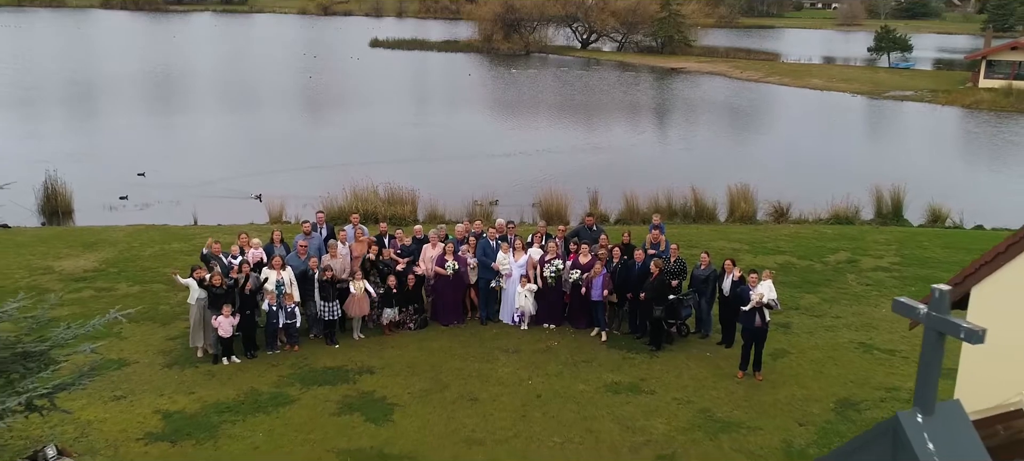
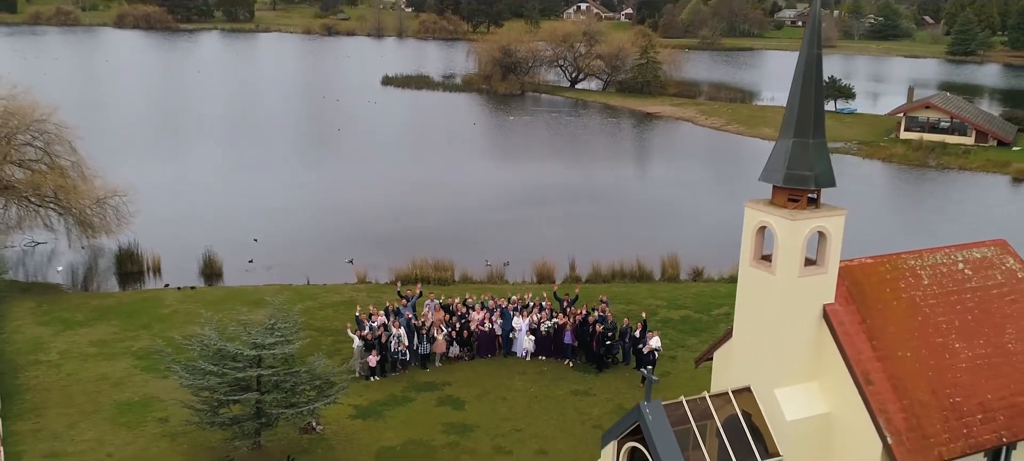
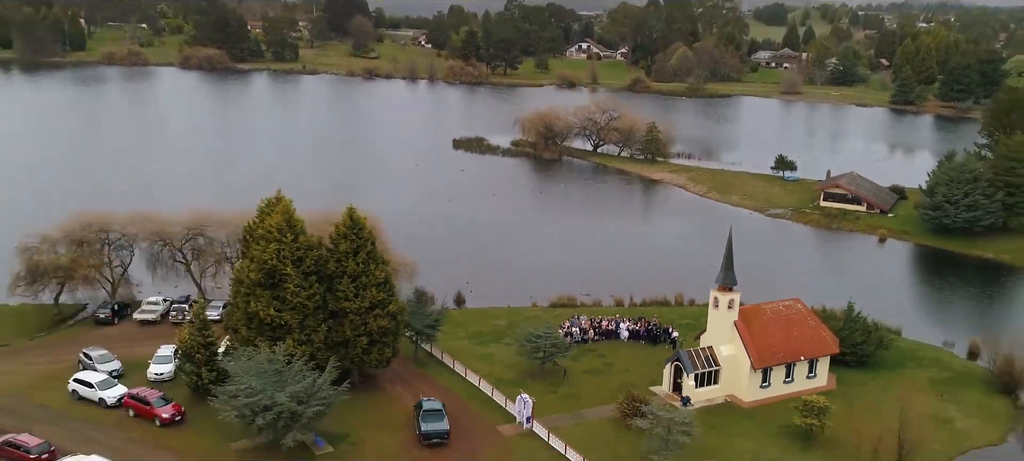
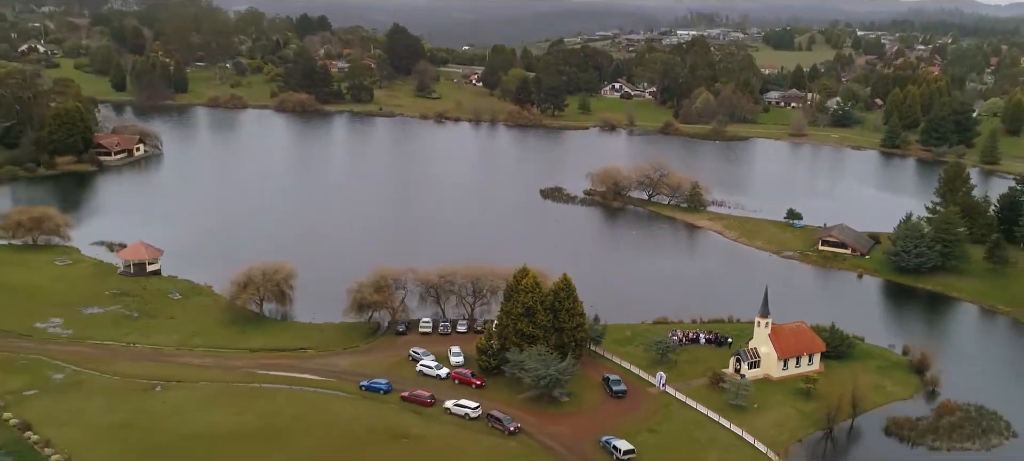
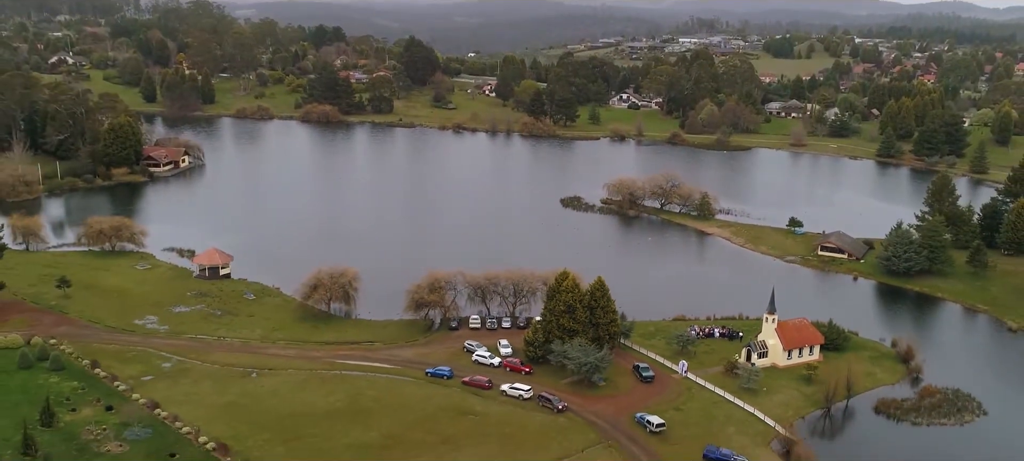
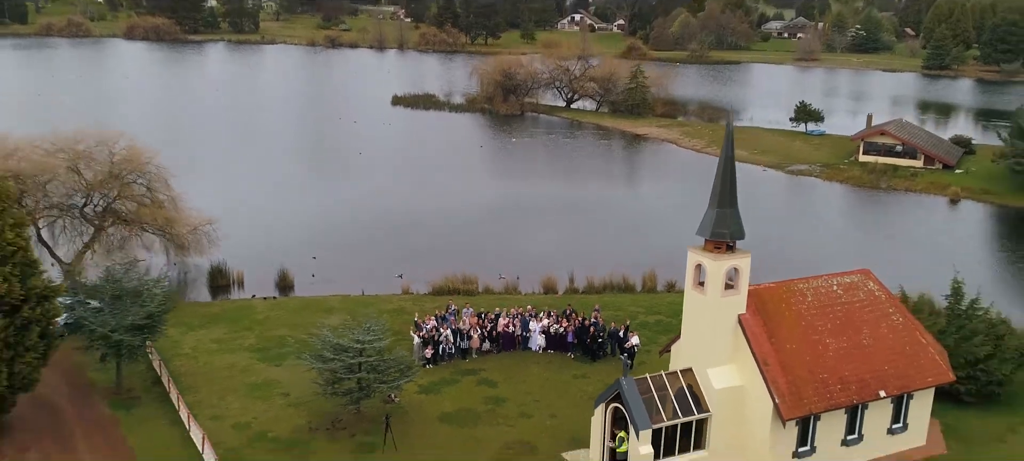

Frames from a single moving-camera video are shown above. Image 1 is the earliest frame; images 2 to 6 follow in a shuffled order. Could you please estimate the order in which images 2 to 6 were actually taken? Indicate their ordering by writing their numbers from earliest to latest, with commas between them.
2, 6, 3, 4, 5
